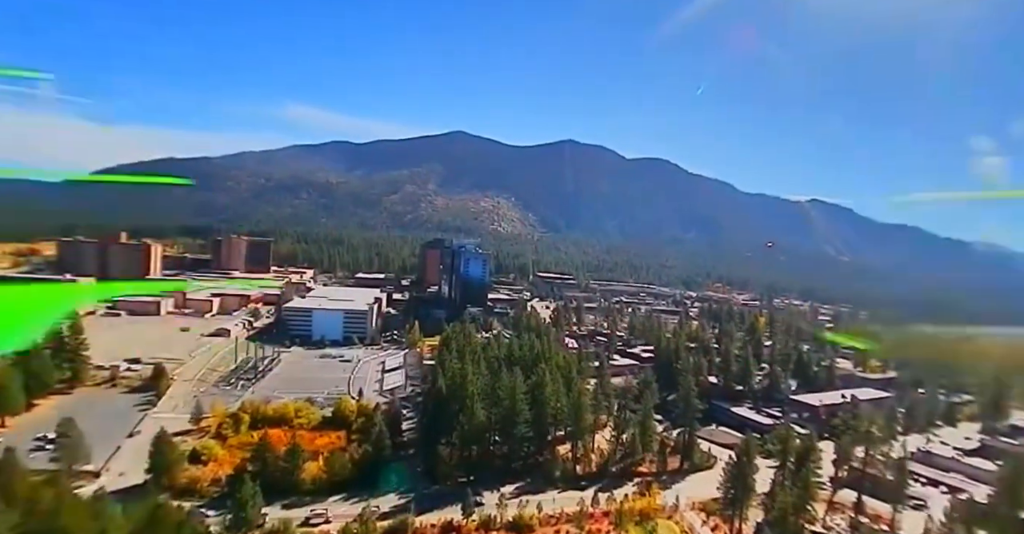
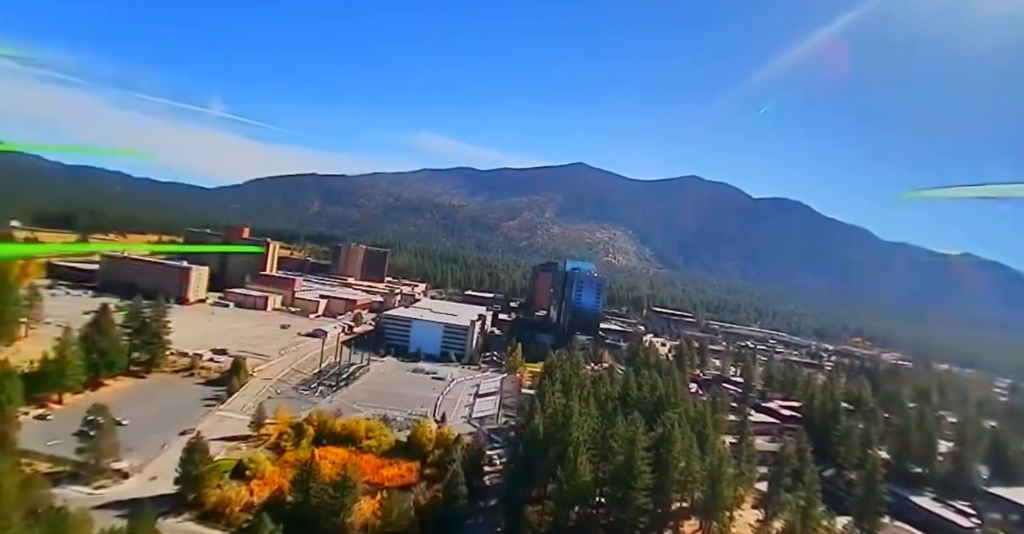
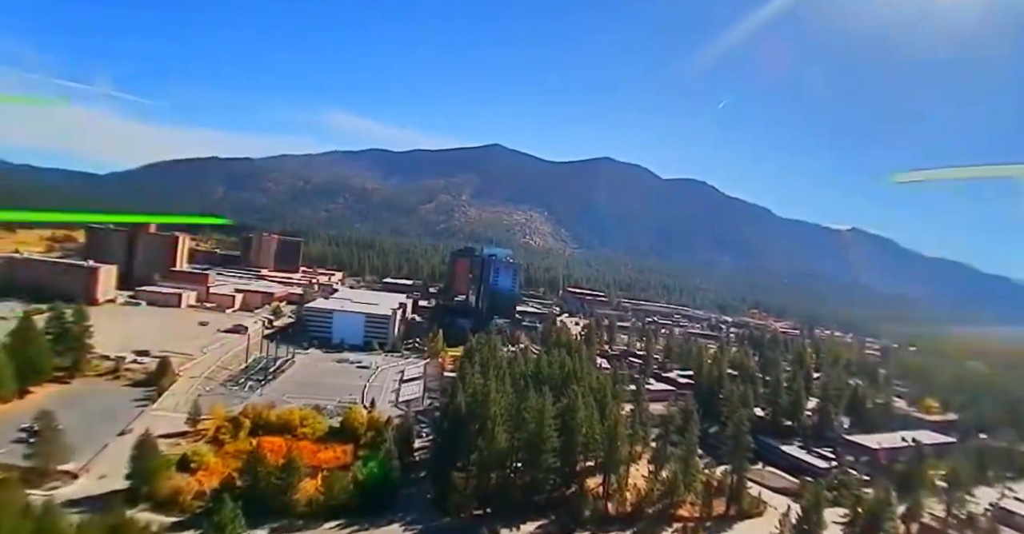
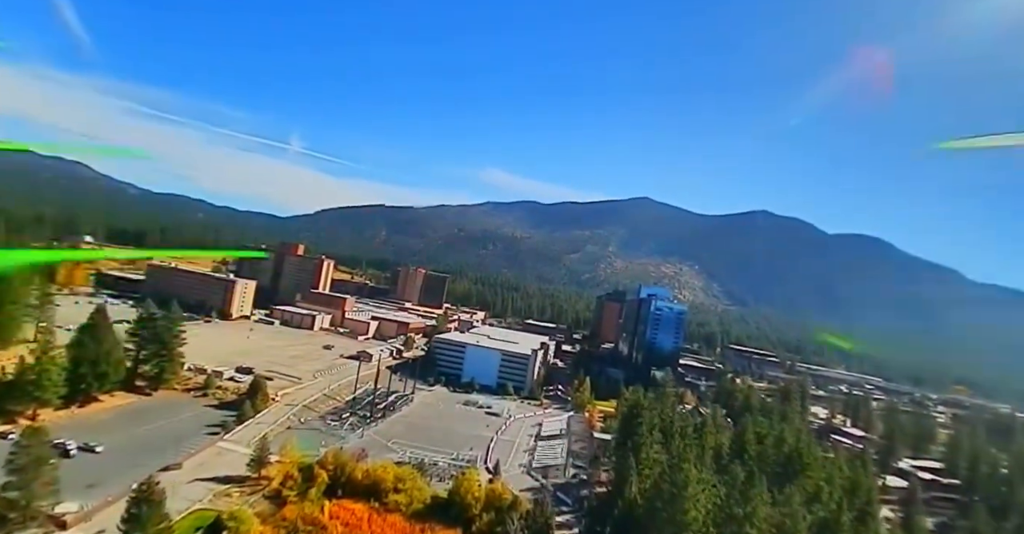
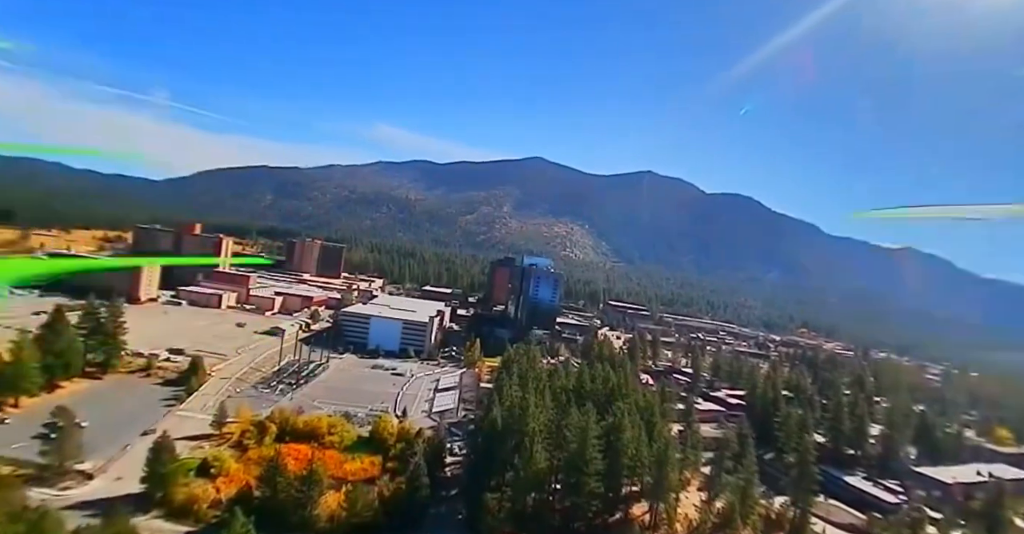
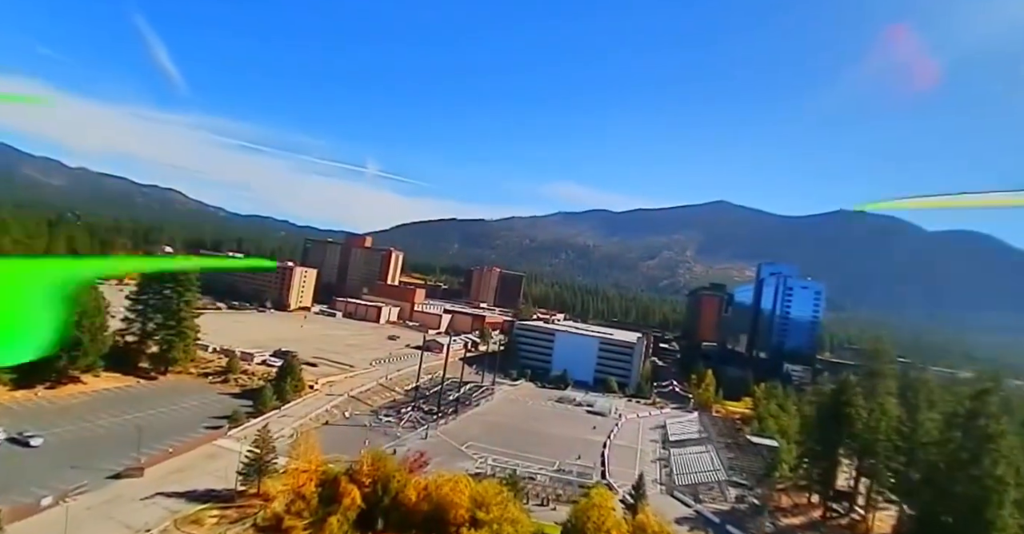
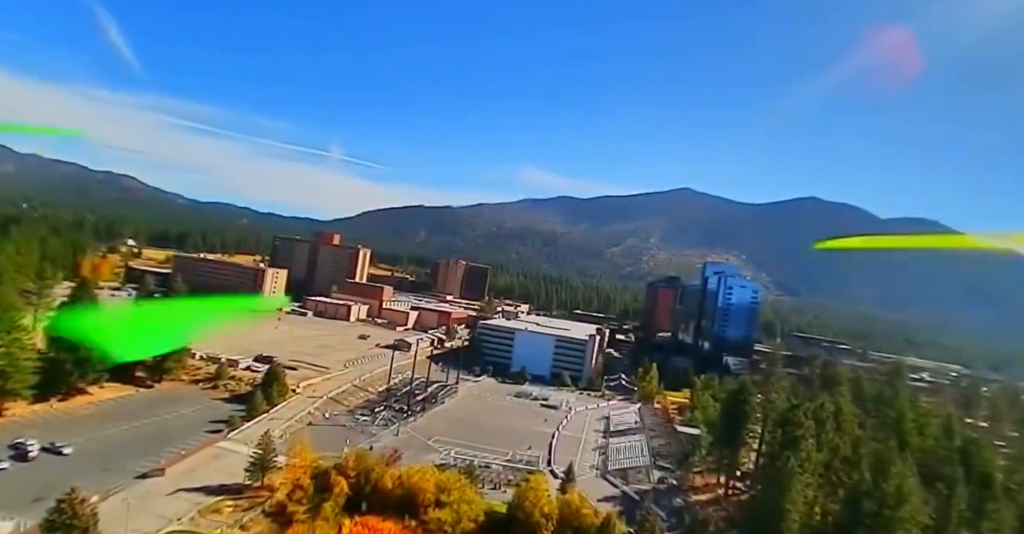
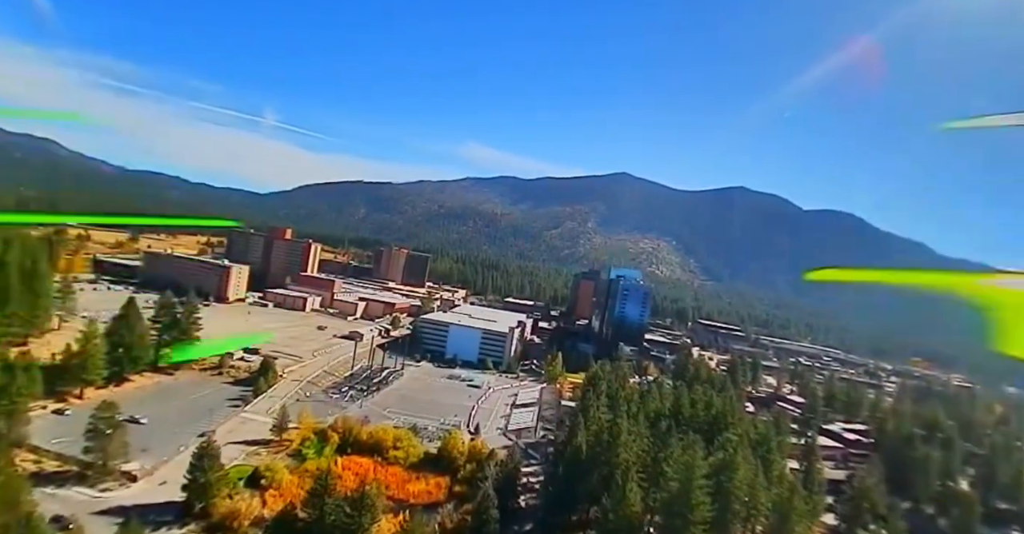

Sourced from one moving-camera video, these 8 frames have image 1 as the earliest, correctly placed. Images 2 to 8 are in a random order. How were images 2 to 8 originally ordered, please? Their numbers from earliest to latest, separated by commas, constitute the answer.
3, 5, 2, 8, 4, 7, 6
